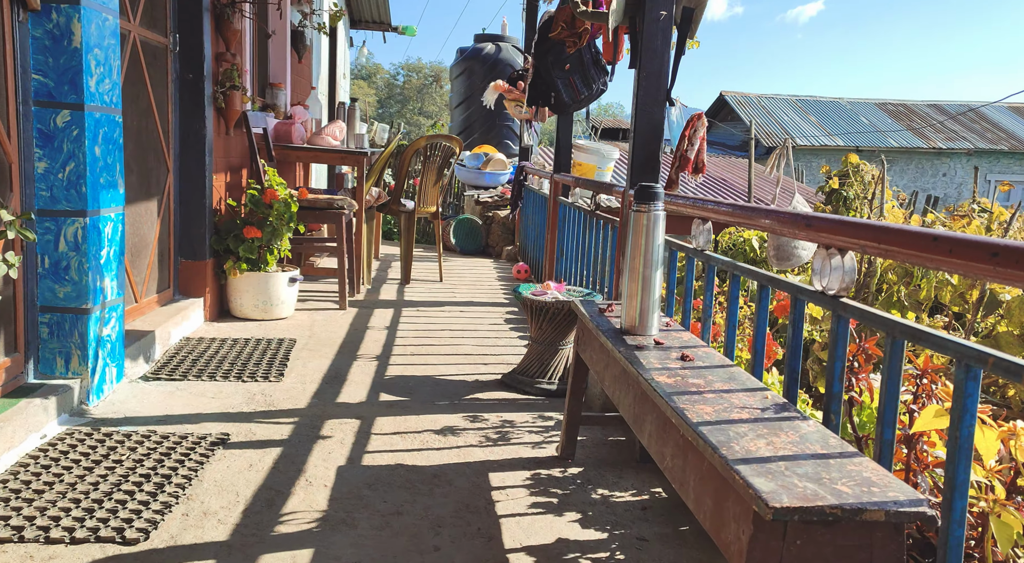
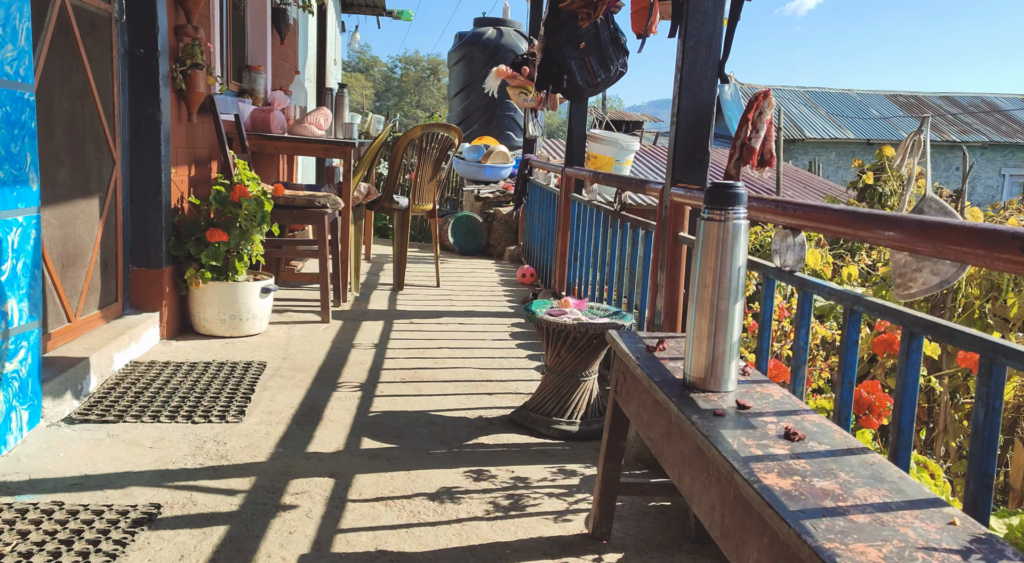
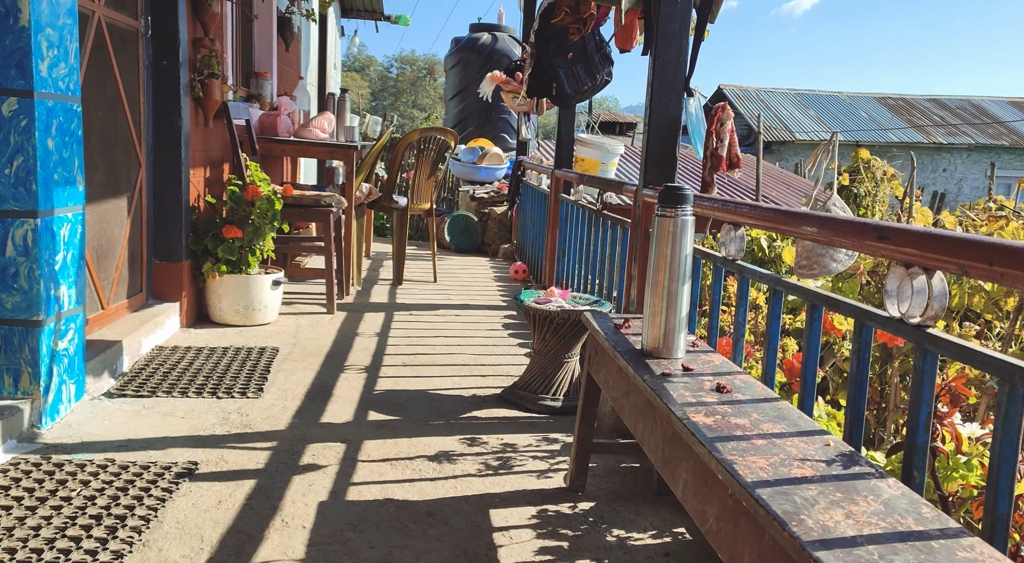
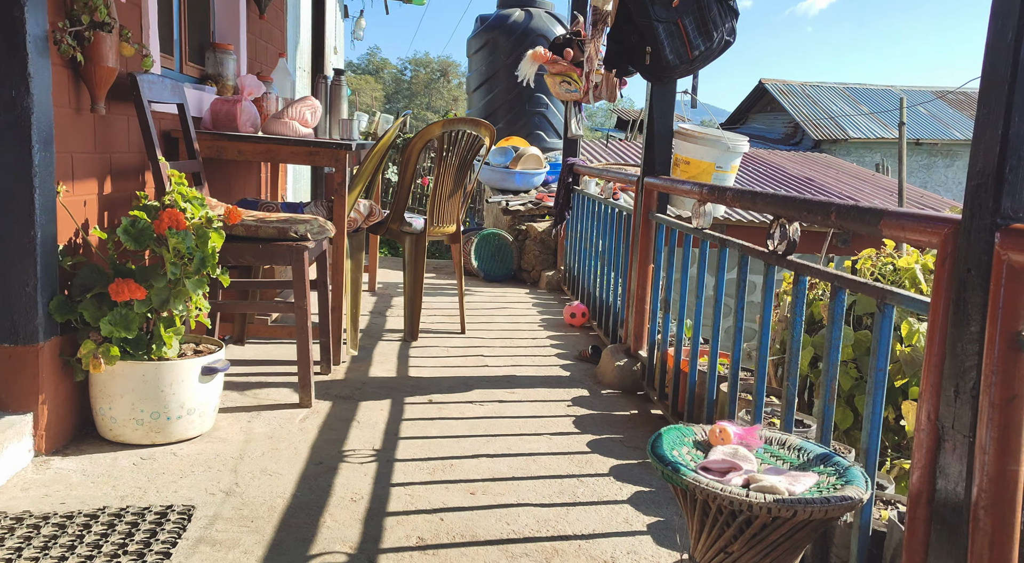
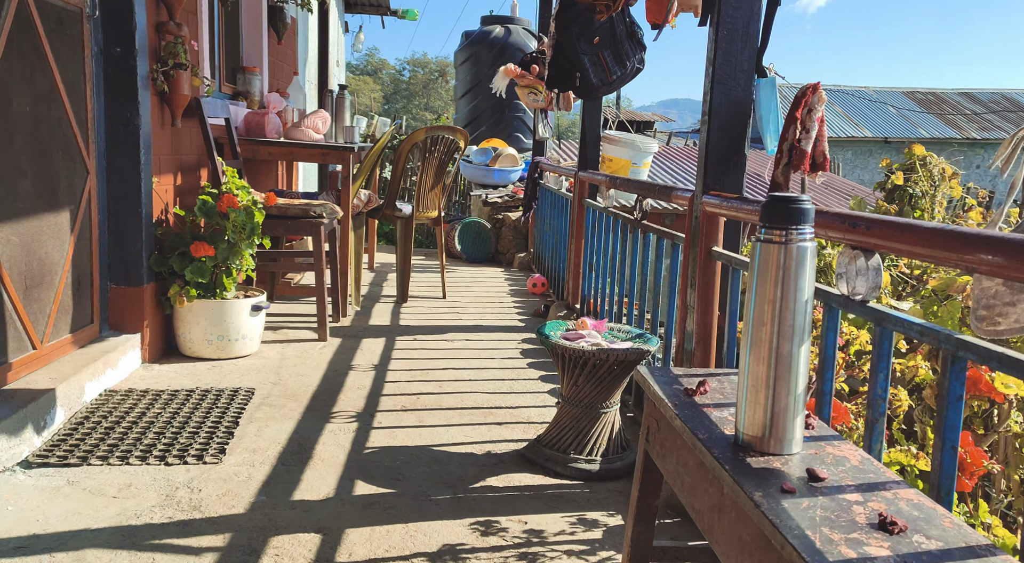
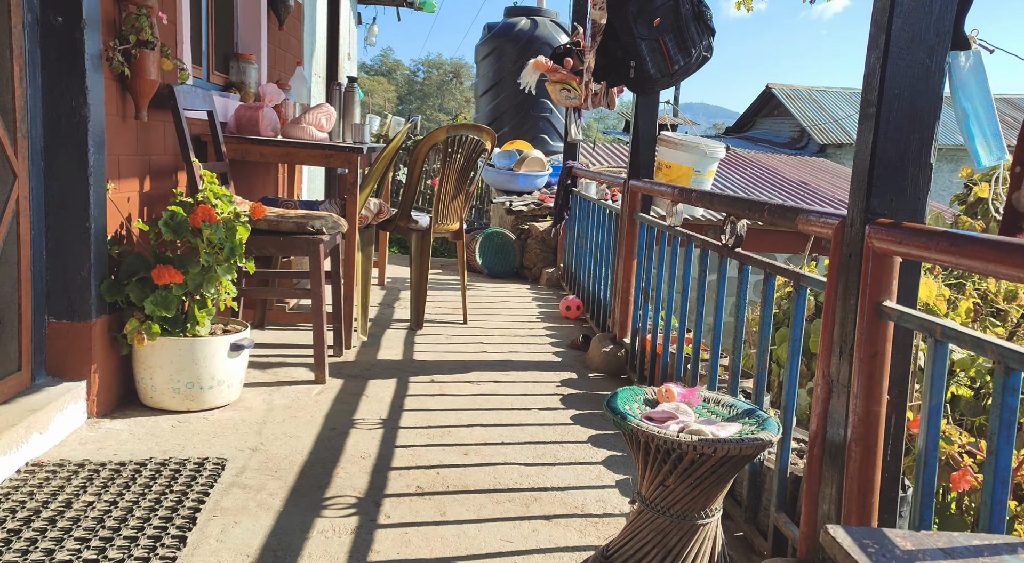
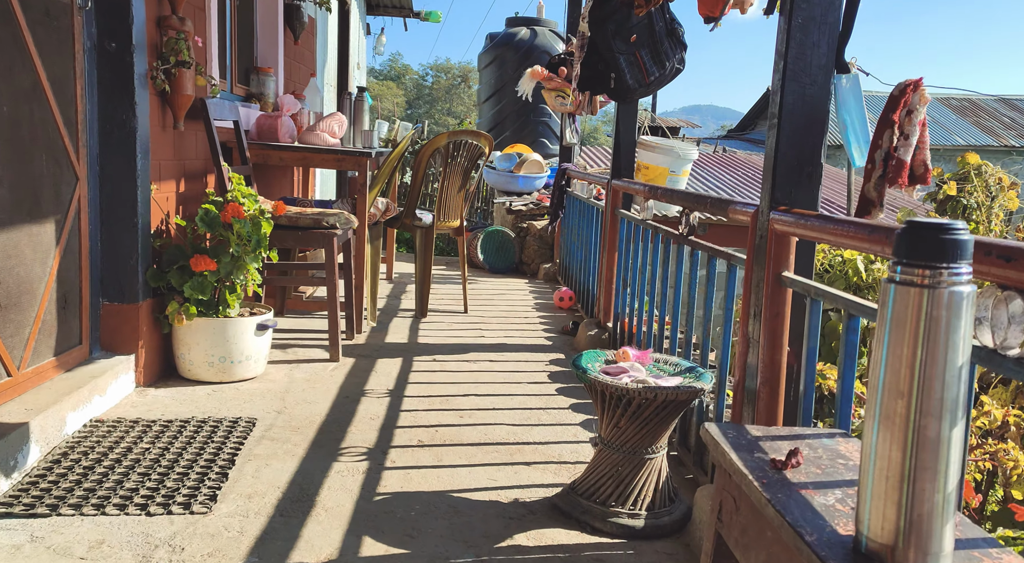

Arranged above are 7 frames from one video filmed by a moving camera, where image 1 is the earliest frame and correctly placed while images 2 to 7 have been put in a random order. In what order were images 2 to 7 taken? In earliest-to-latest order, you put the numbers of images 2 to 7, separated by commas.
3, 2, 5, 7, 6, 4
